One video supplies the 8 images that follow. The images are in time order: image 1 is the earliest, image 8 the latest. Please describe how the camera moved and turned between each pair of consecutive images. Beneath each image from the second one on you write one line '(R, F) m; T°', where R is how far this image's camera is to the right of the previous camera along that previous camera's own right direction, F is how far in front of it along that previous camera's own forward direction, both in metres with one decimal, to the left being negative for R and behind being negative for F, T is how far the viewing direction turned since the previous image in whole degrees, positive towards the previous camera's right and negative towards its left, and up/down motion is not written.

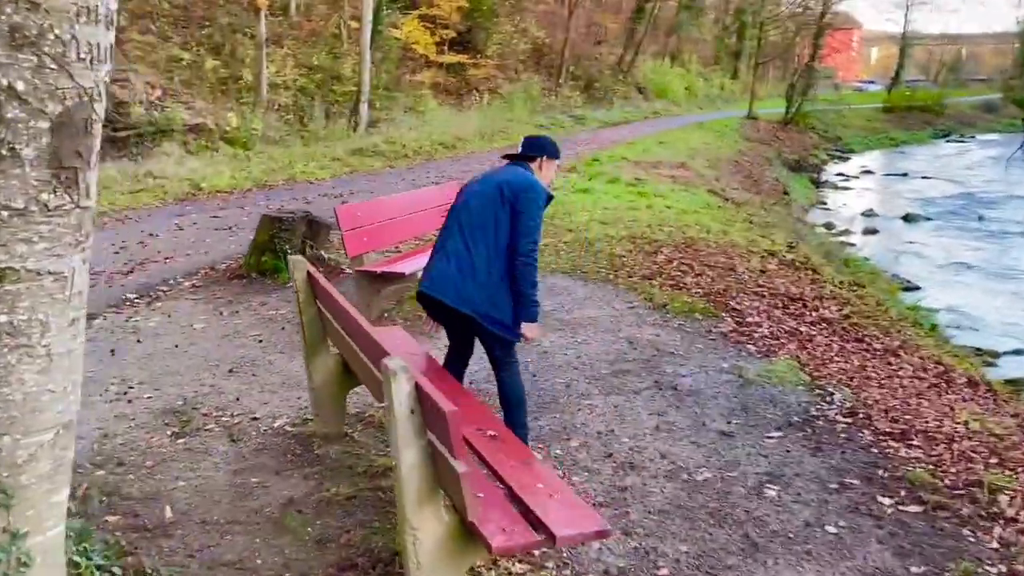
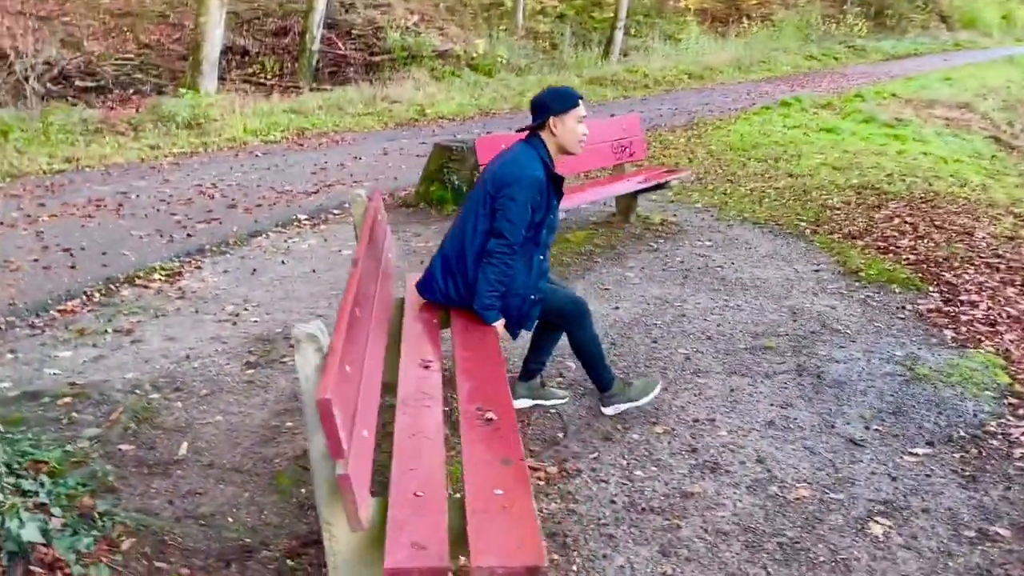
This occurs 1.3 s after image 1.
(+0.9, +0.8) m; -17°
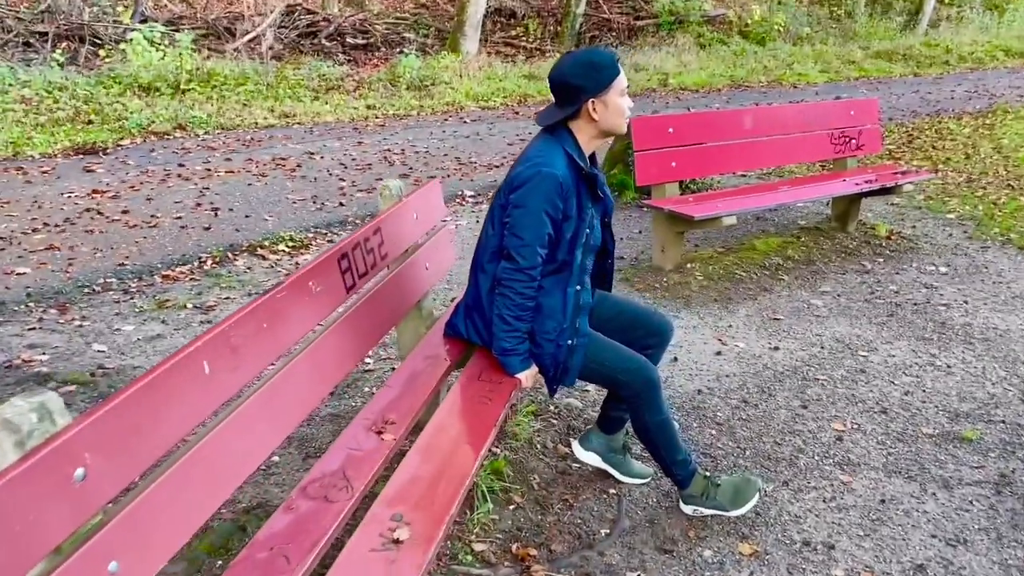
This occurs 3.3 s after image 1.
(+0.8, +1.2) m; -17°
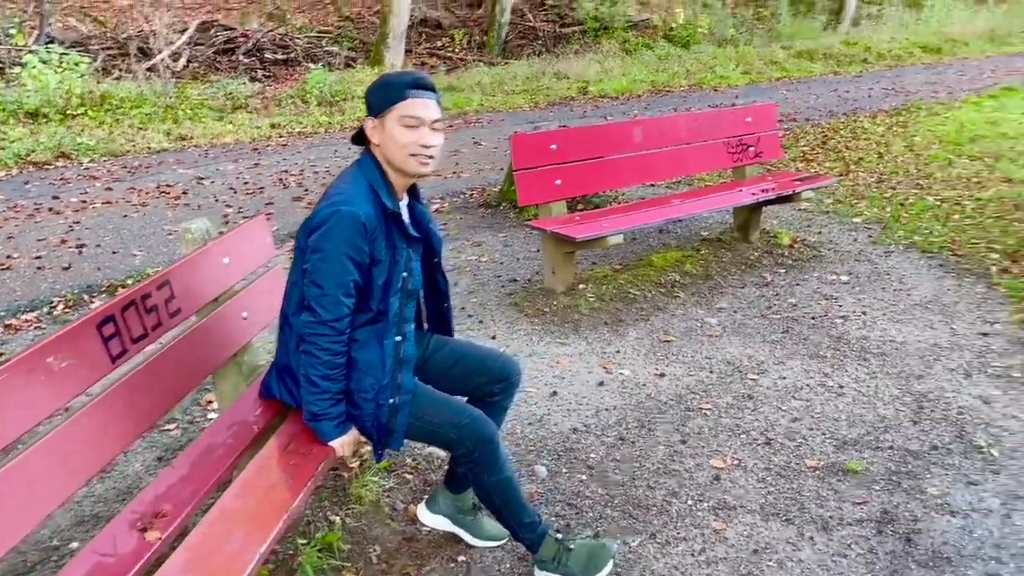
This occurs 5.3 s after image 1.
(+0.5, +0.3) m; +3°
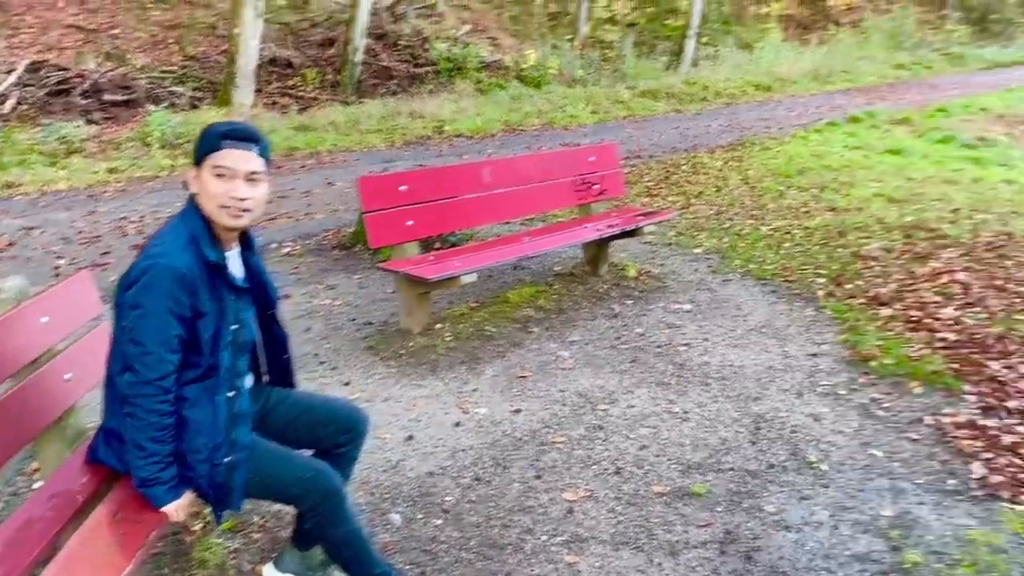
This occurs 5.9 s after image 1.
(+0.1, 0.0) m; +9°
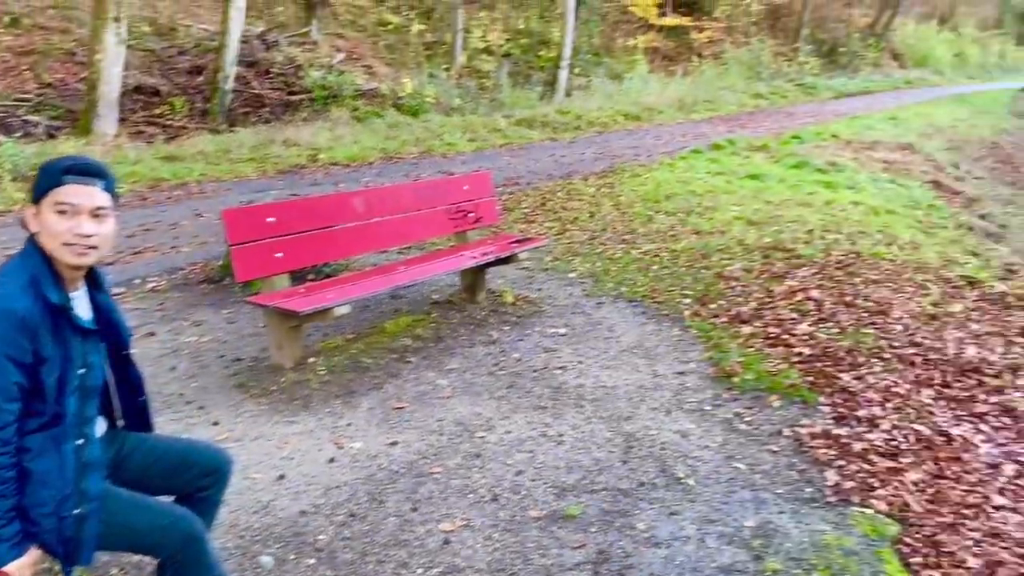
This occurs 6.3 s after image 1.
(+0.1, 0.0) m; +8°
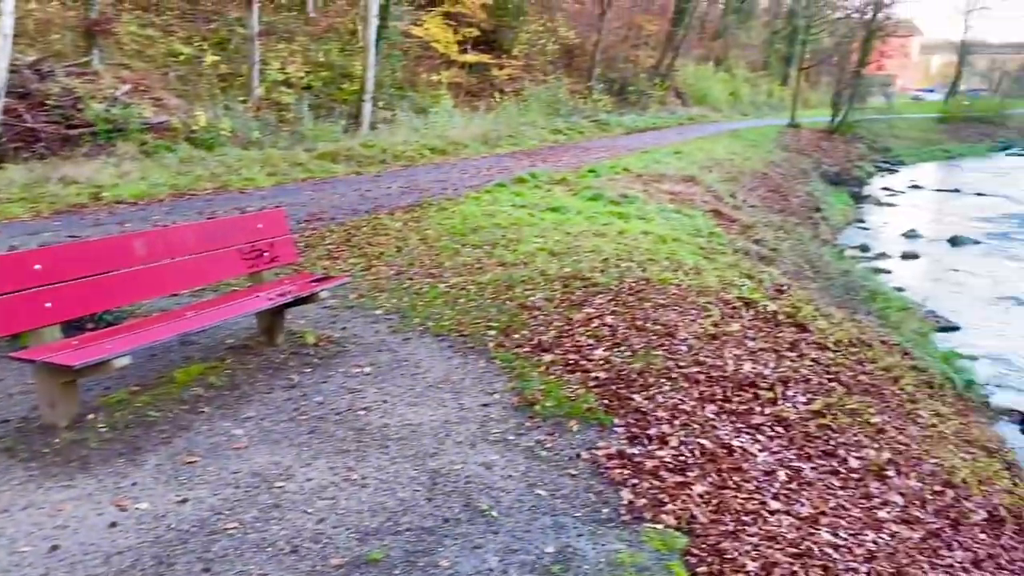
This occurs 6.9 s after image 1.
(+0.1, 0.0) m; +12°
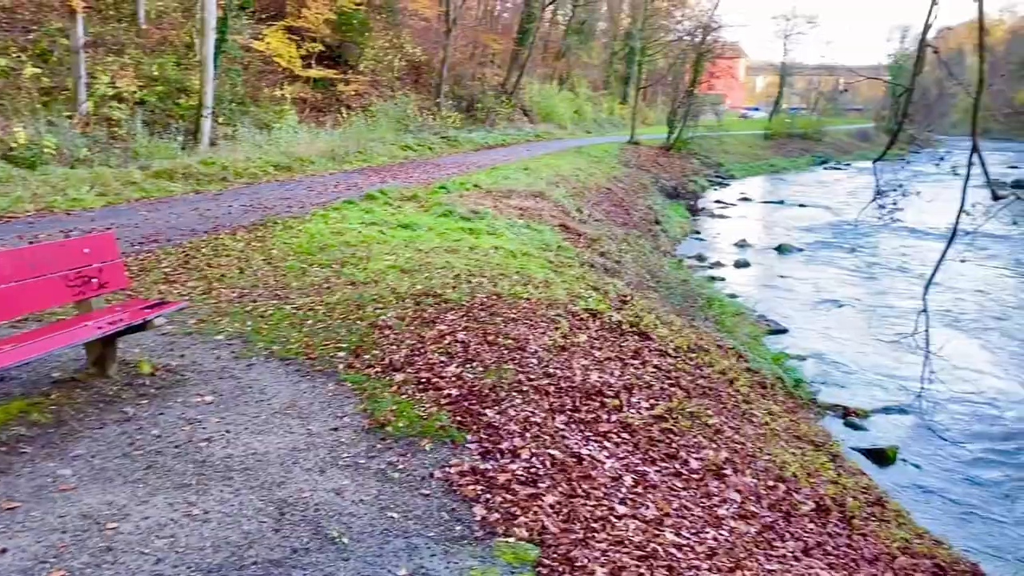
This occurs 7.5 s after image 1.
(0.0, 0.0) m; +10°
